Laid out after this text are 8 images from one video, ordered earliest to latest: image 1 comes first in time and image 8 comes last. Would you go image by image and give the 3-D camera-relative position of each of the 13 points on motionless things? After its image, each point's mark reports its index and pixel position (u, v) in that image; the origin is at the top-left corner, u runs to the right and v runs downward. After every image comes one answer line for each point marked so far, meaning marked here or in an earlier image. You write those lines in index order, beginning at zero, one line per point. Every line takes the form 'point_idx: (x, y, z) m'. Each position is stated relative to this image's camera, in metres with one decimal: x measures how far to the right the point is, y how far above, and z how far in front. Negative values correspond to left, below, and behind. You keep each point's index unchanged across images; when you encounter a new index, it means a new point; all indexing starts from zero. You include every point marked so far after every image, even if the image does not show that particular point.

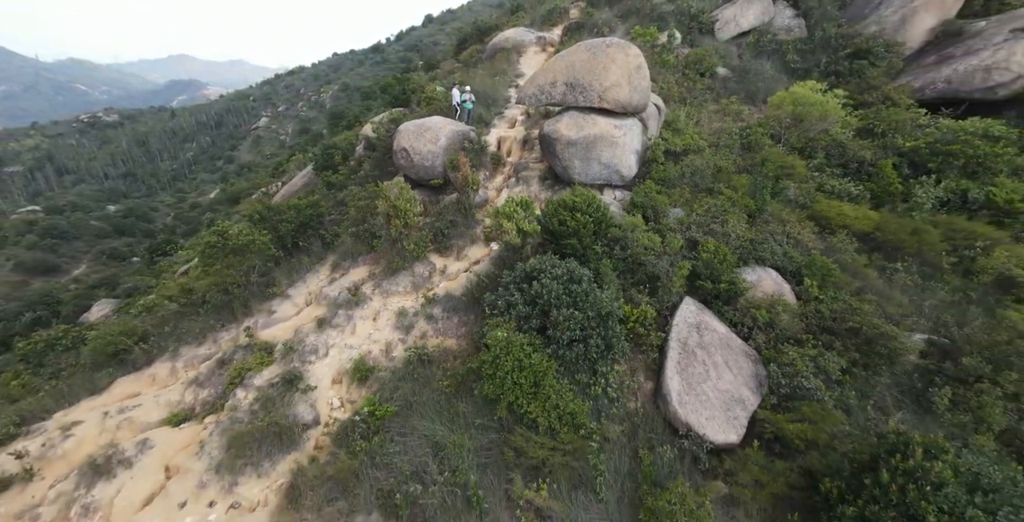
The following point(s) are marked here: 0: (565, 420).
0: (+0.7, -2.0, +4.4) m
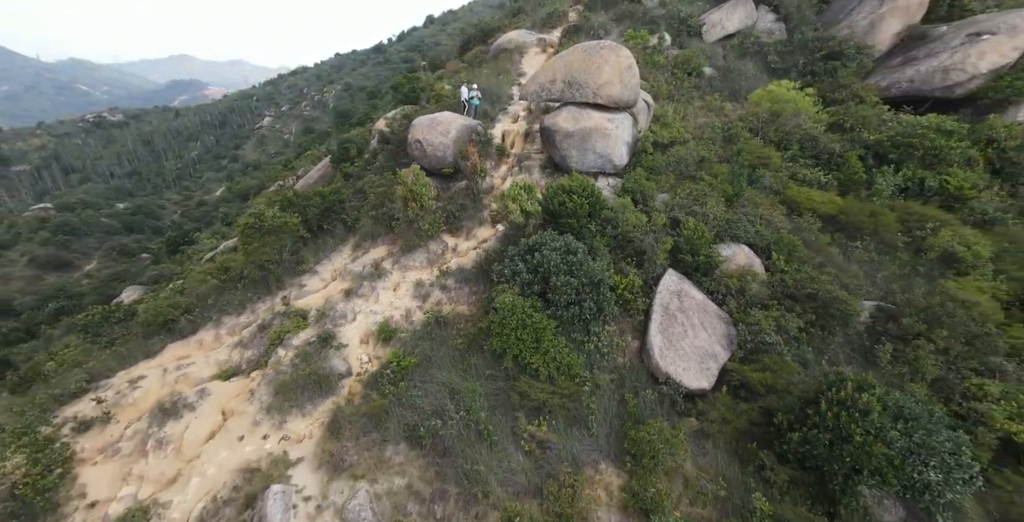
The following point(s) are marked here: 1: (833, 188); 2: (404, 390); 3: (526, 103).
0: (+0.7, -1.7, +5.1) m
1: (+7.2, +1.6, +7.8) m
2: (-1.6, -2.0, +5.1) m
3: (+0.2, +4.4, +9.6) m
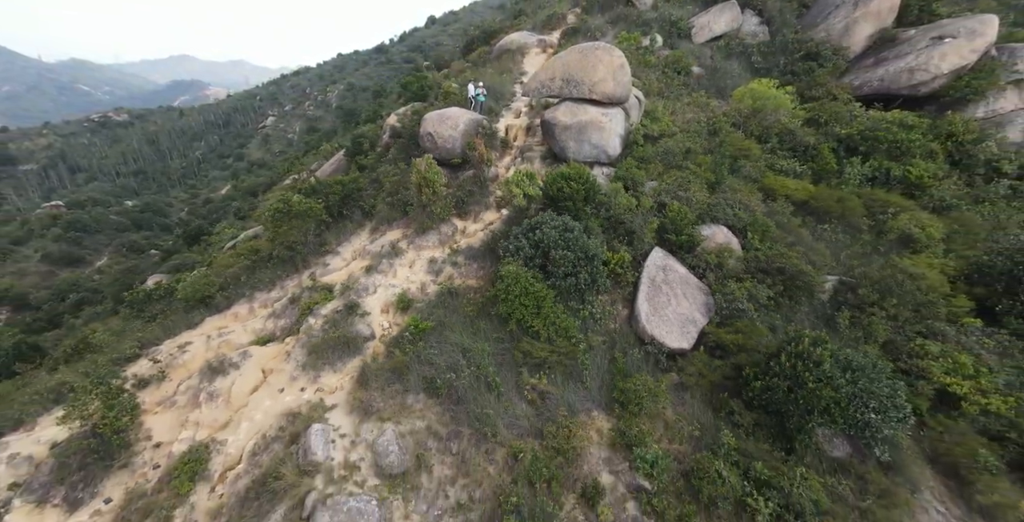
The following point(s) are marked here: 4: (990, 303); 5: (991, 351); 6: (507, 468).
0: (+0.8, -1.3, +5.9) m
1: (+7.3, +2.1, +8.6) m
2: (-1.6, -1.6, +5.8) m
3: (+0.3, +4.8, +10.4) m
4: (+8.7, -0.8, +6.3) m
5: (+7.9, -1.5, +5.7) m
6: (-0.1, -3.0, +4.8) m
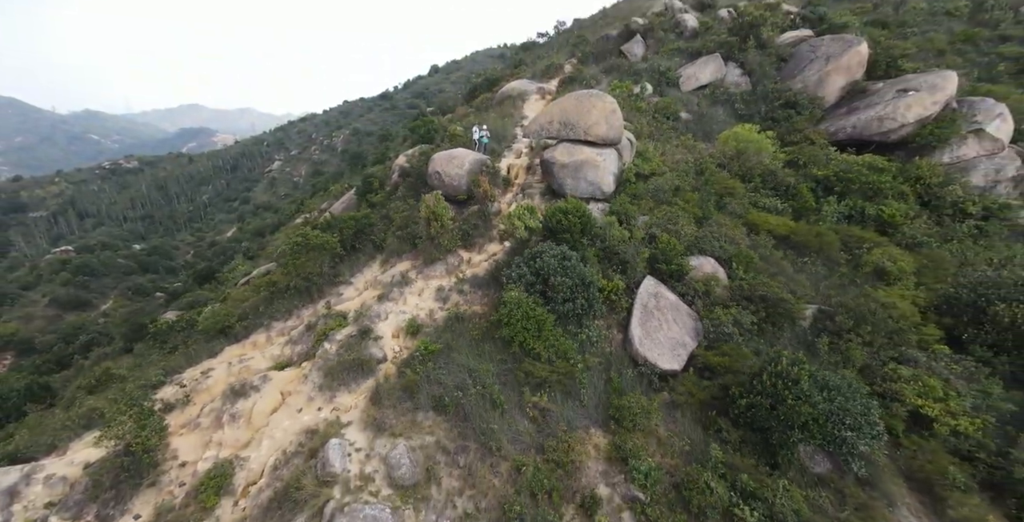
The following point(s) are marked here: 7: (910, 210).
0: (+0.9, -1.7, +6.3) m
1: (+7.4, +1.3, +9.3) m
2: (-1.5, -2.0, +6.3) m
3: (+0.4, +3.9, +11.3) m
4: (+8.8, -1.4, +6.8) m
5: (+8.0, -2.0, +6.1) m
6: (0.0, -3.3, +5.2) m
7: (+10.6, +1.3, +9.2) m
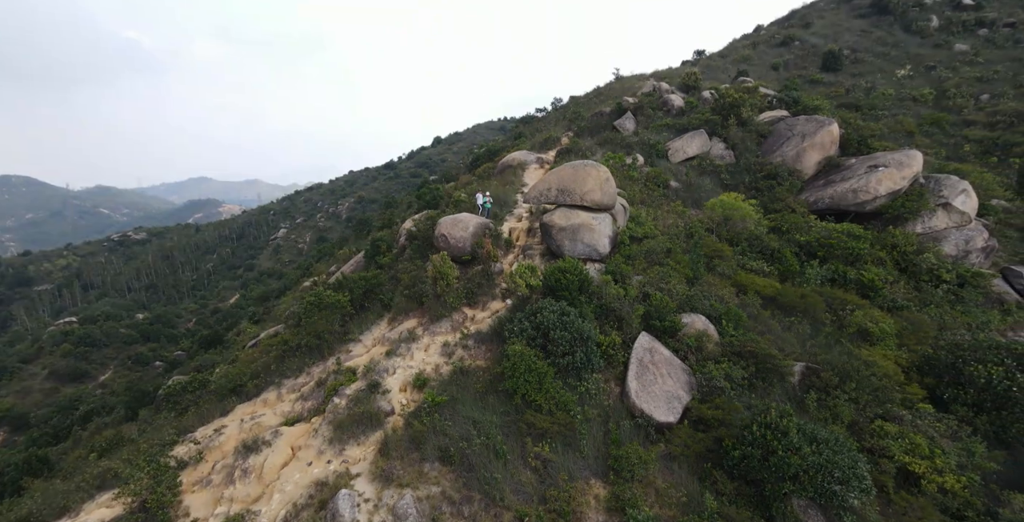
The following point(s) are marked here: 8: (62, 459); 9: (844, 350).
0: (+1.0, -2.8, +6.7) m
1: (+7.6, -0.4, +10.0) m
2: (-1.4, -3.0, +6.6) m
3: (+0.7, +2.1, +12.5) m
4: (+8.9, -2.7, +7.2) m
5: (+8.0, -3.2, +6.4) m
6: (0.0, -4.2, +5.3) m
7: (+10.7, -0.4, +9.9) m
8: (-16.0, -7.5, +12.3) m
9: (+7.6, -2.0, +7.9) m
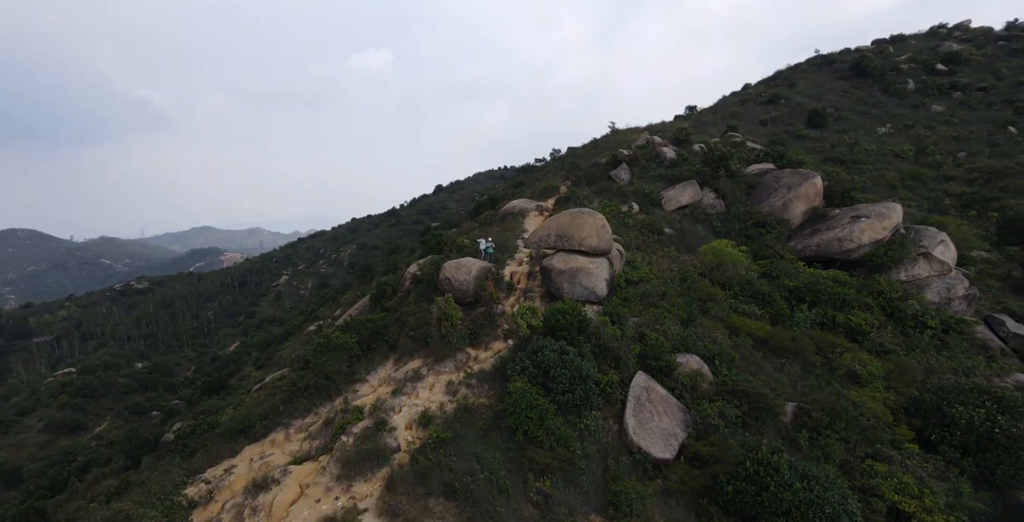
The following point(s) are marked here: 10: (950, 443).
0: (+1.0, -3.6, +7.0) m
1: (+7.7, -1.7, +10.5) m
2: (-1.4, -3.8, +6.9) m
3: (+0.8, +0.5, +13.3) m
4: (+8.9, -3.7, +7.4) m
5: (+8.1, -4.1, +6.6) m
6: (+0.1, -4.8, +5.5) m
7: (+10.8, -1.7, +10.4) m
8: (-16.0, -8.8, +12.1) m
9: (+7.7, -3.1, +8.2) m
10: (+9.0, -3.7, +7.1) m
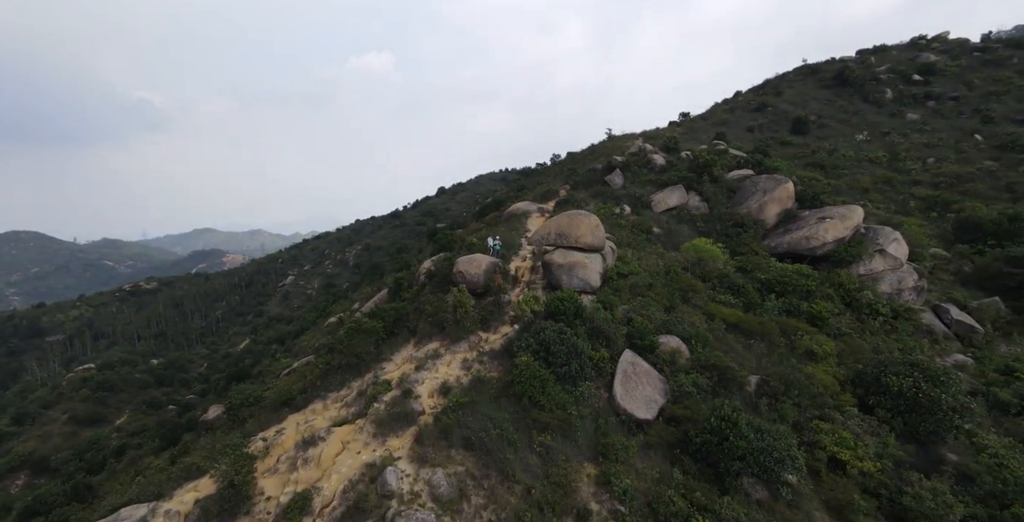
0: (+1.2, -3.5, +8.4) m
1: (+7.8, -1.6, +11.9) m
2: (-1.2, -3.7, +8.3) m
3: (+1.0, +0.7, +14.7) m
4: (+9.1, -3.6, +8.8) m
5: (+8.2, -3.9, +8.0) m
6: (+0.2, -4.7, +6.8) m
7: (+11.0, -1.6, +11.8) m
8: (-15.8, -8.6, +13.3) m
9: (+7.8, -2.9, +9.6) m
10: (+9.2, -3.6, +8.5) m
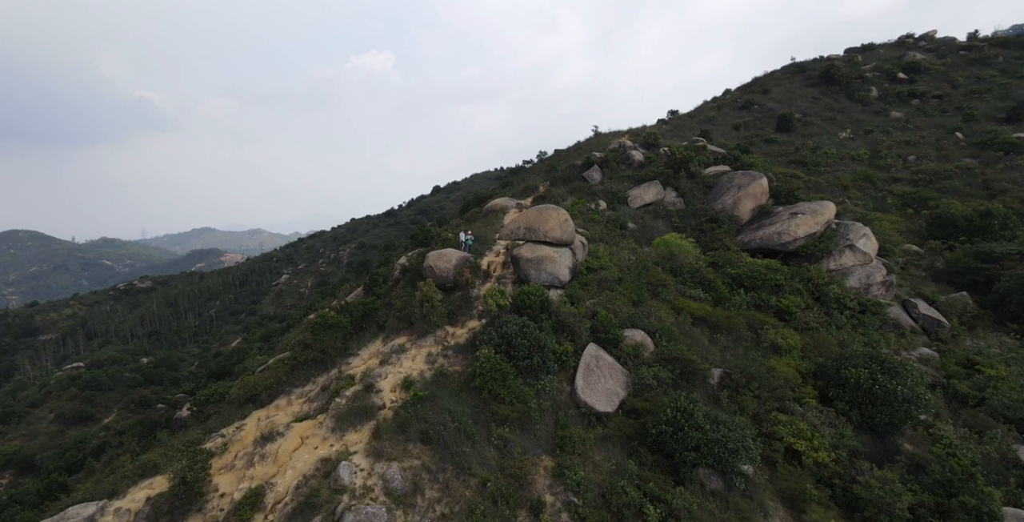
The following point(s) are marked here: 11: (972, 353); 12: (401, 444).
0: (+0.2, -3.3, +8.4) m
1: (+6.9, -1.4, +12.0) m
2: (-2.1, -3.5, +8.3) m
3: (0.0, +0.8, +14.7) m
4: (+8.2, -3.4, +8.9) m
5: (+7.3, -3.8, +8.1) m
6: (-0.7, -4.5, +6.8) m
7: (+10.0, -1.4, +11.8) m
8: (-16.8, -8.5, +13.3) m
9: (+6.9, -2.8, +9.7) m
10: (+8.2, -3.4, +8.6) m
11: (+13.1, -2.6, +9.8) m
12: (-2.4, -4.0, +7.7) m
